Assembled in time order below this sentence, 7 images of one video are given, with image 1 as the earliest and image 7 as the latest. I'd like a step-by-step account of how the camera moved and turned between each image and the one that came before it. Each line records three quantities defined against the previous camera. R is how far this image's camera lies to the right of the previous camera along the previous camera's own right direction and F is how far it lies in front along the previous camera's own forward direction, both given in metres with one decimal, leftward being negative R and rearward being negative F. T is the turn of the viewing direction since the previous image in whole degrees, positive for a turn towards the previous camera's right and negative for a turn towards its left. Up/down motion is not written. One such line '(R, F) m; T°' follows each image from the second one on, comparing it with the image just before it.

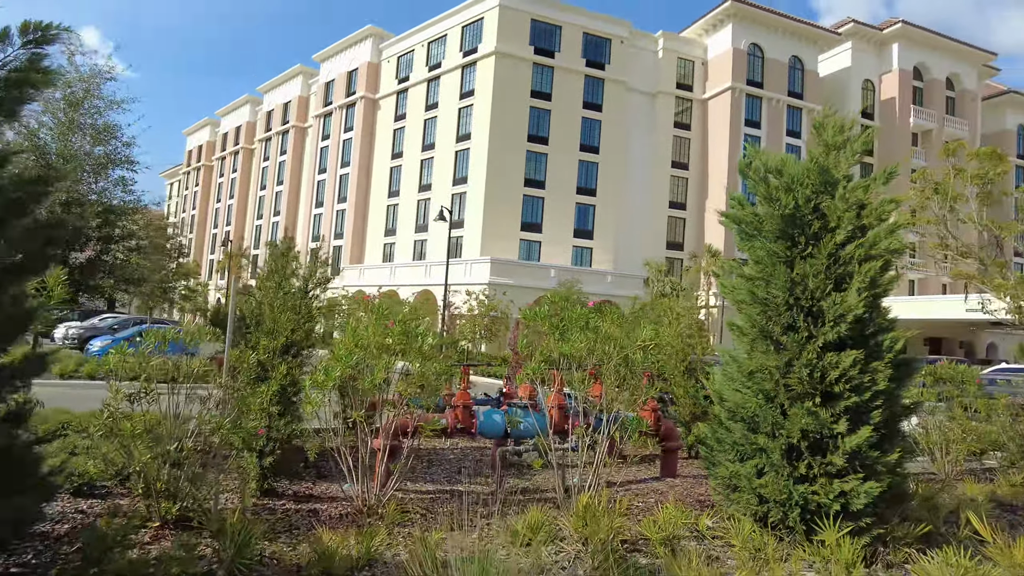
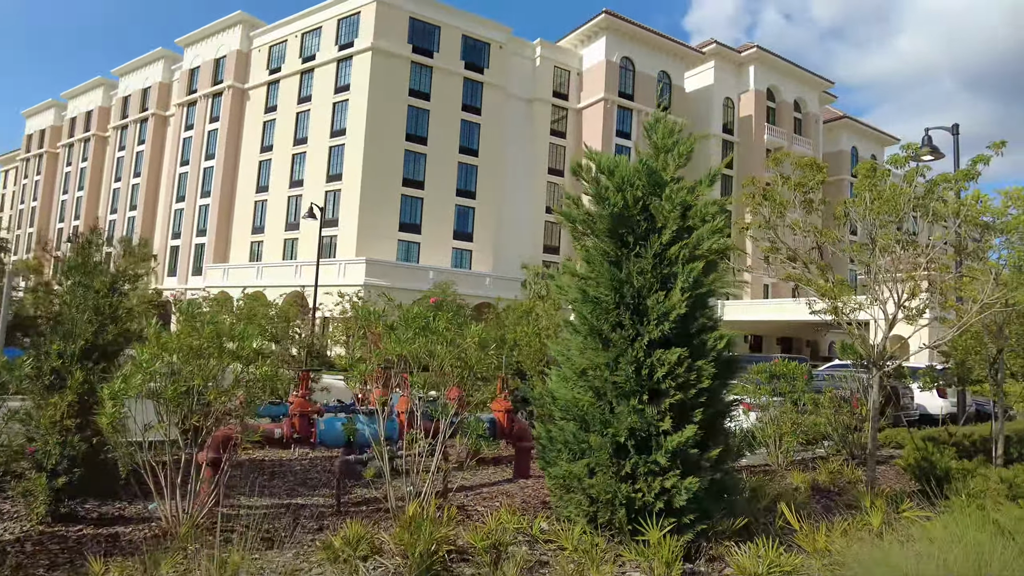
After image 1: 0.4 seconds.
(+0.4, +0.2) m; +10°
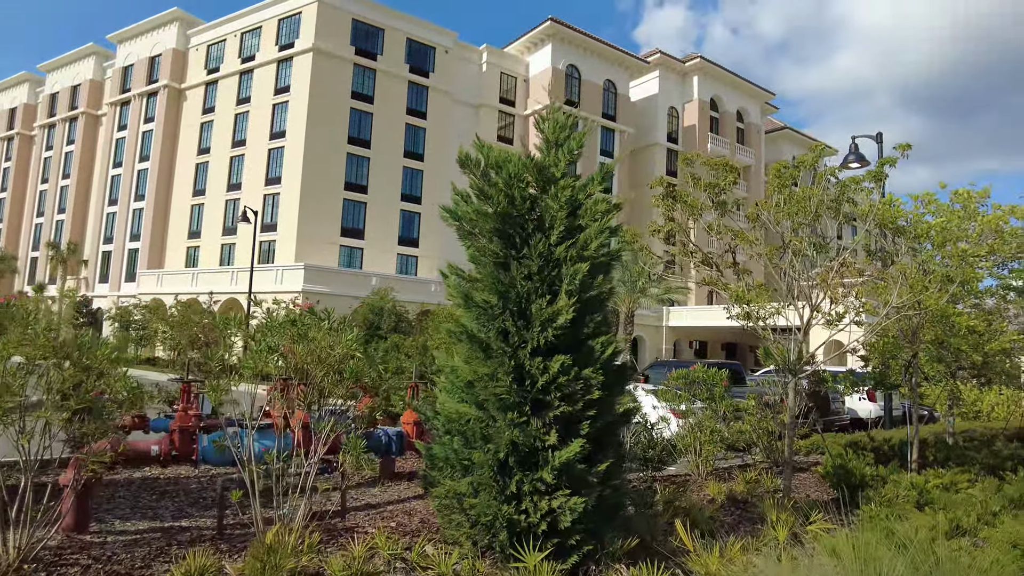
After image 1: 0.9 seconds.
(+0.6, +0.4) m; +4°
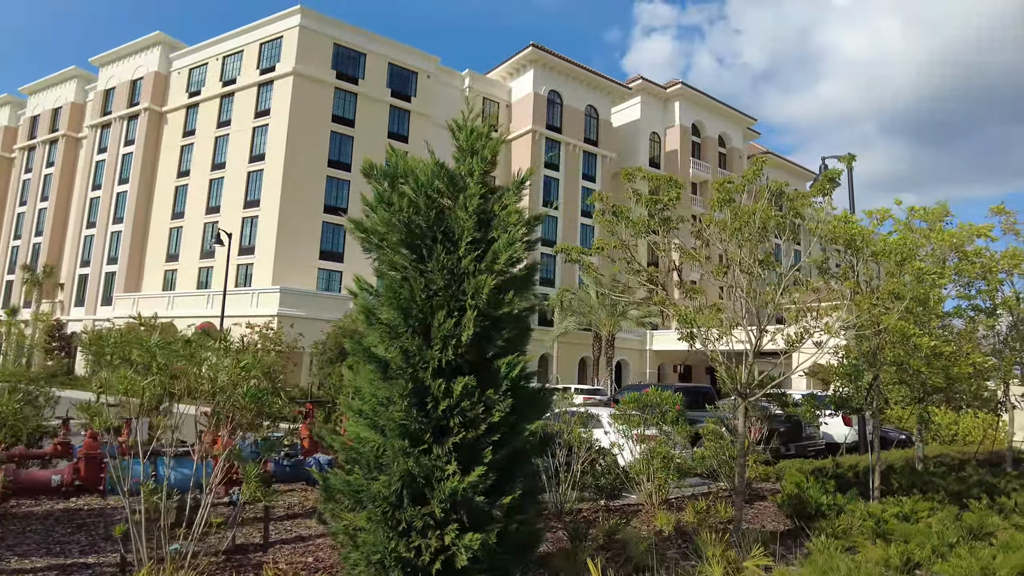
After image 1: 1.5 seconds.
(+0.6, +0.3) m; +1°
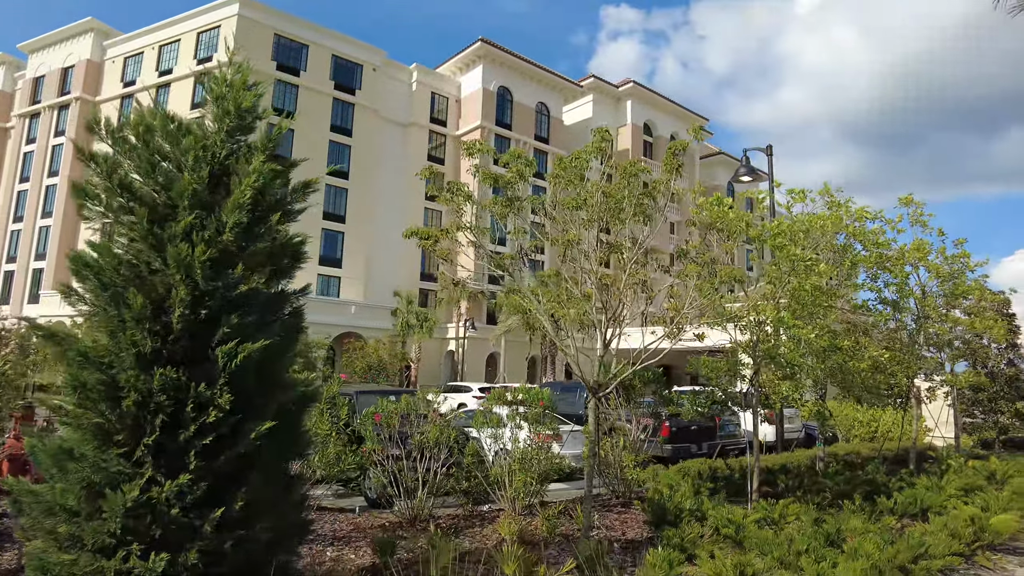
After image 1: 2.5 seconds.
(+1.4, +0.7) m; +3°
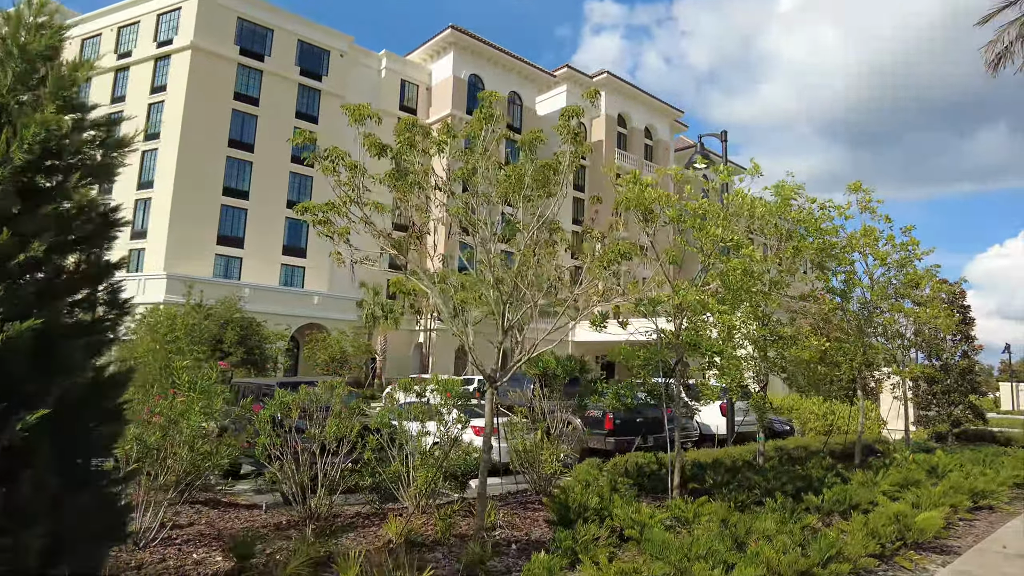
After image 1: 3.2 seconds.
(+0.8, +0.5) m; +2°
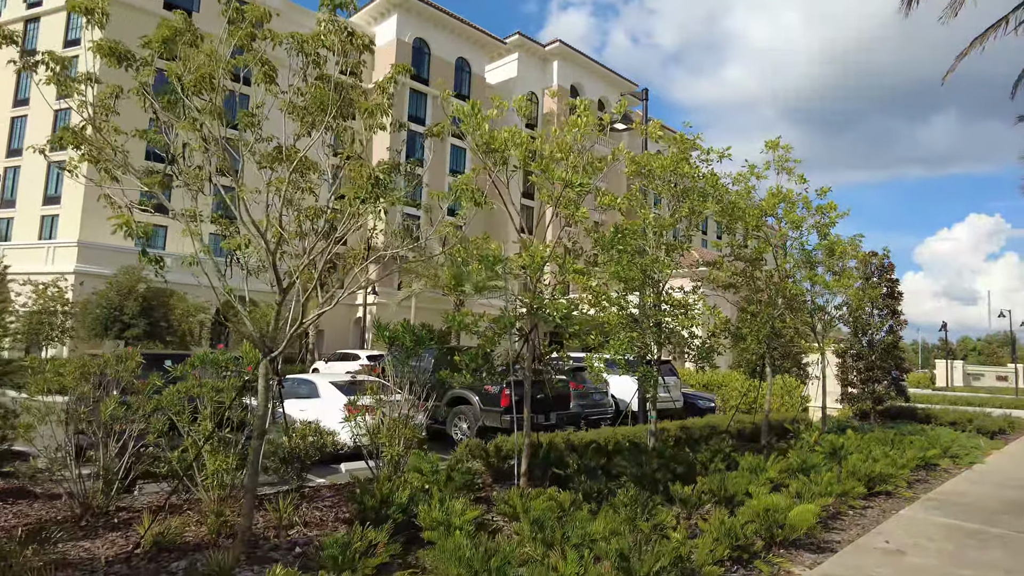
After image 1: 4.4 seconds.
(+1.3, +1.1) m; +3°
